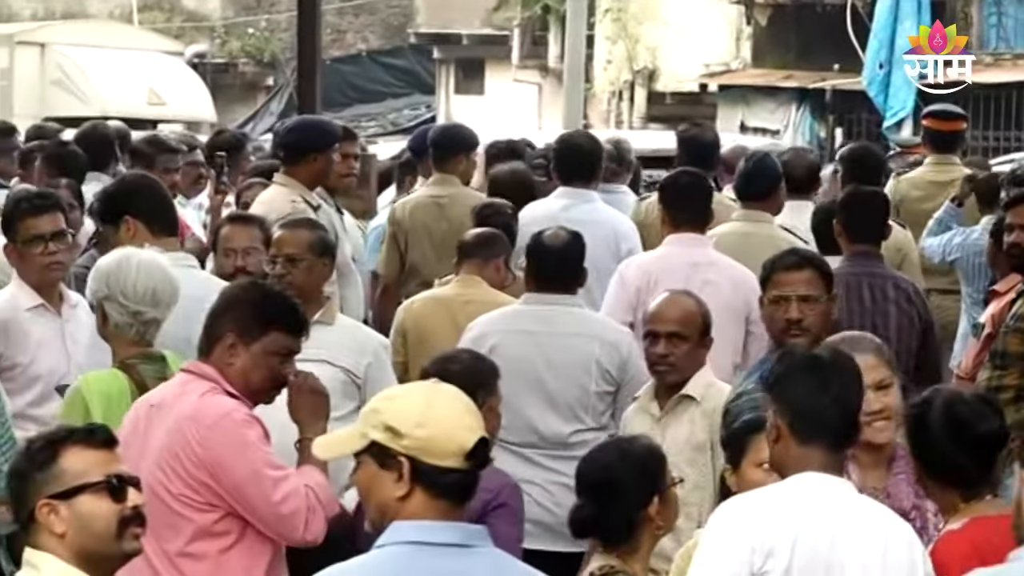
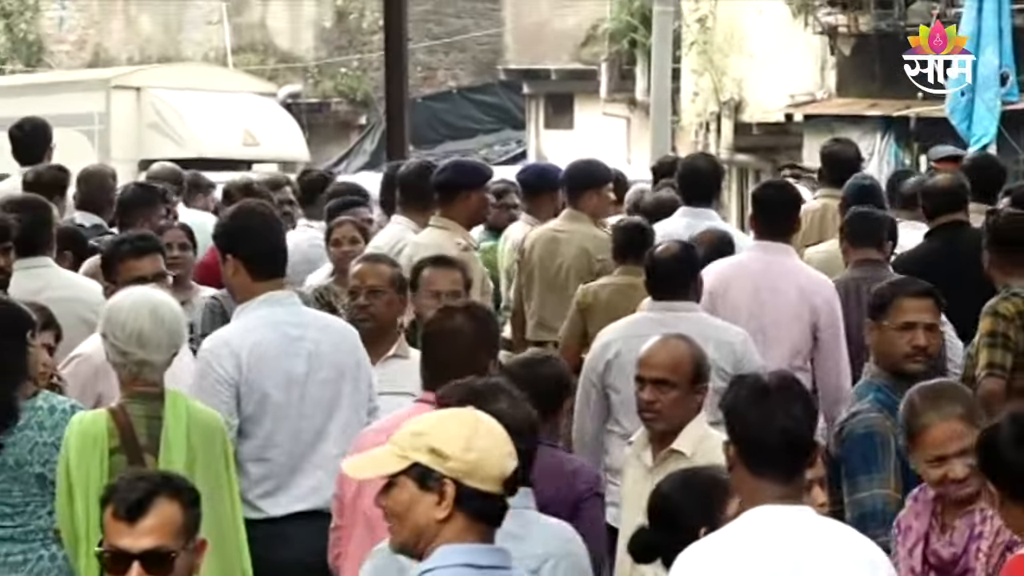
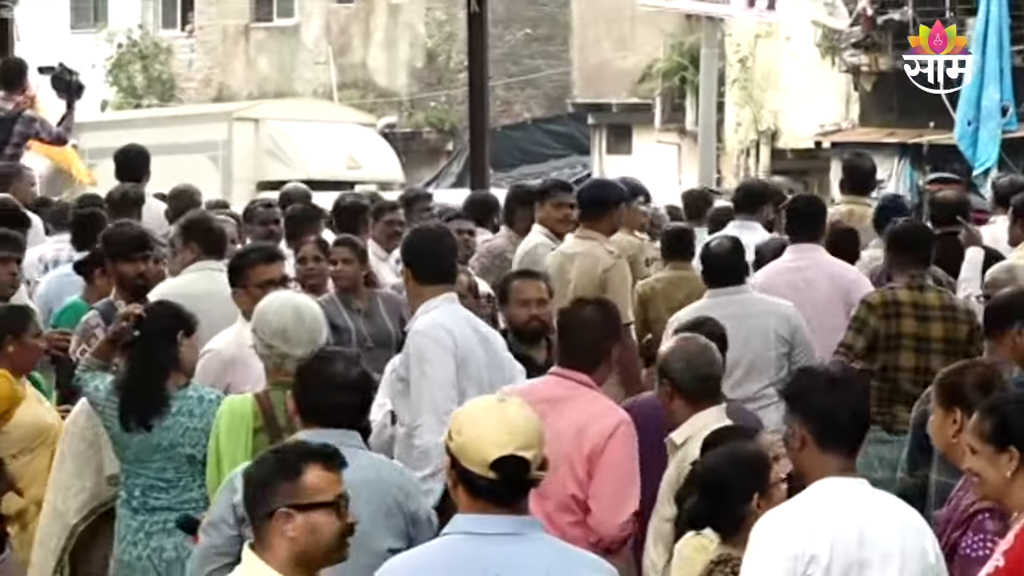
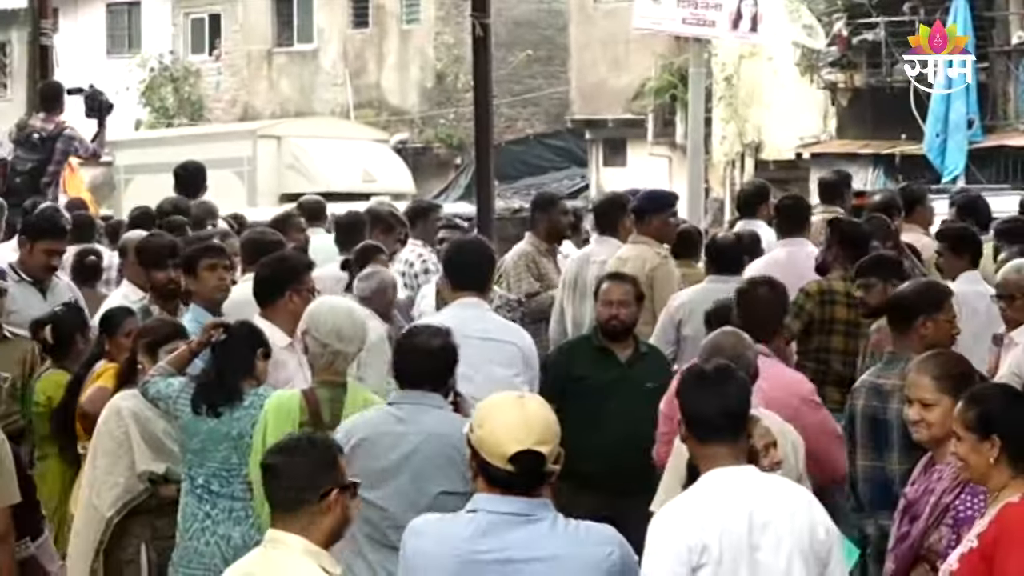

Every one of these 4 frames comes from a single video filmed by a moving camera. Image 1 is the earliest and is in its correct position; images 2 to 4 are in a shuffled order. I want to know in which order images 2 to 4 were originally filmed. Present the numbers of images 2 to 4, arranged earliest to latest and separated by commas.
2, 3, 4
